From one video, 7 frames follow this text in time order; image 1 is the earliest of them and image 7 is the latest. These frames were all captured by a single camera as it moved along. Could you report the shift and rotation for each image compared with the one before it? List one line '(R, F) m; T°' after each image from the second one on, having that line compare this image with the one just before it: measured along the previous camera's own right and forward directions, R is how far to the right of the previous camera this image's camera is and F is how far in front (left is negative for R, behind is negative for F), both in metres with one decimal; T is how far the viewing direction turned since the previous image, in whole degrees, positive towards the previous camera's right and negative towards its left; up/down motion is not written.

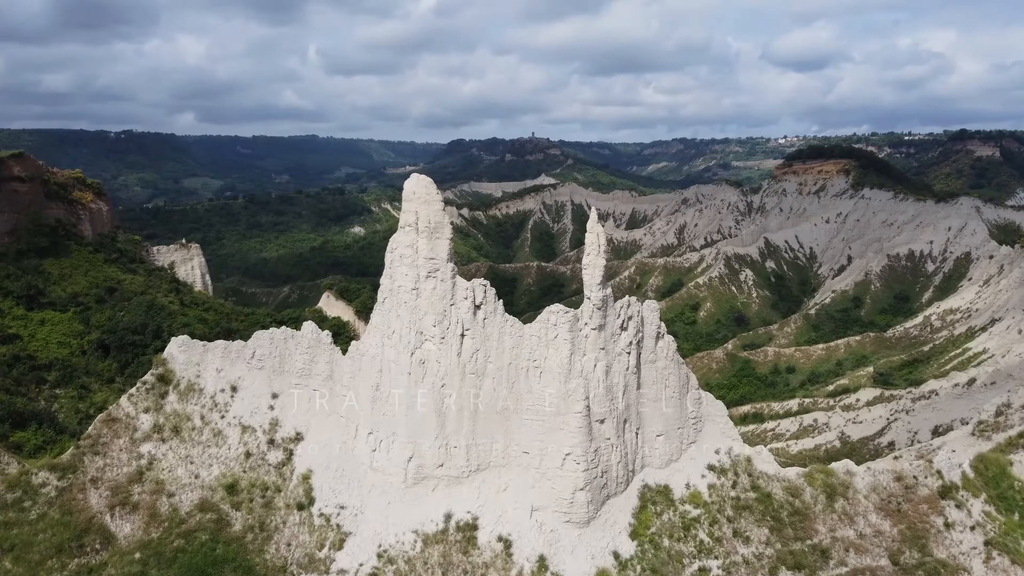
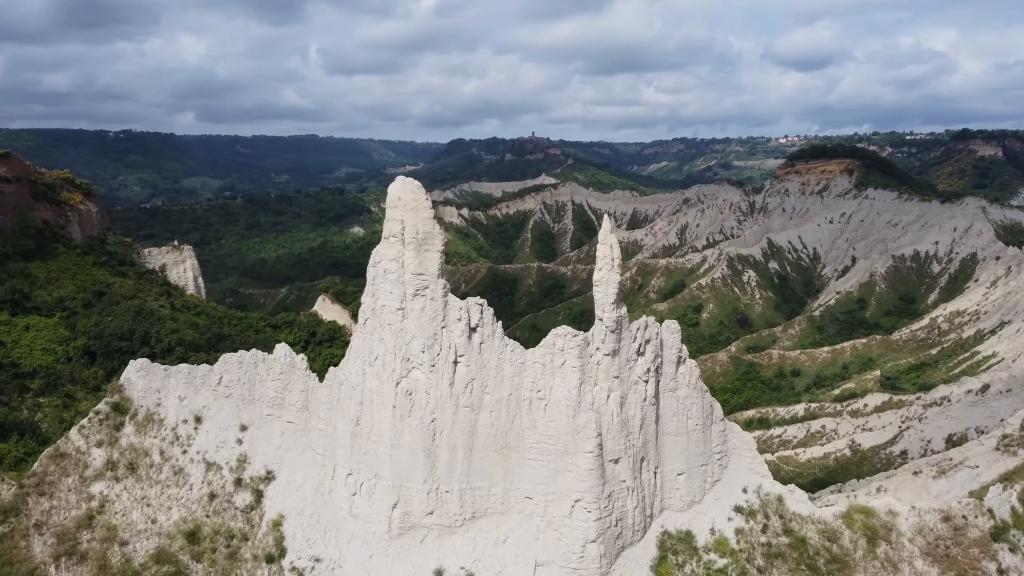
(0.0, +1.0) m; 0°
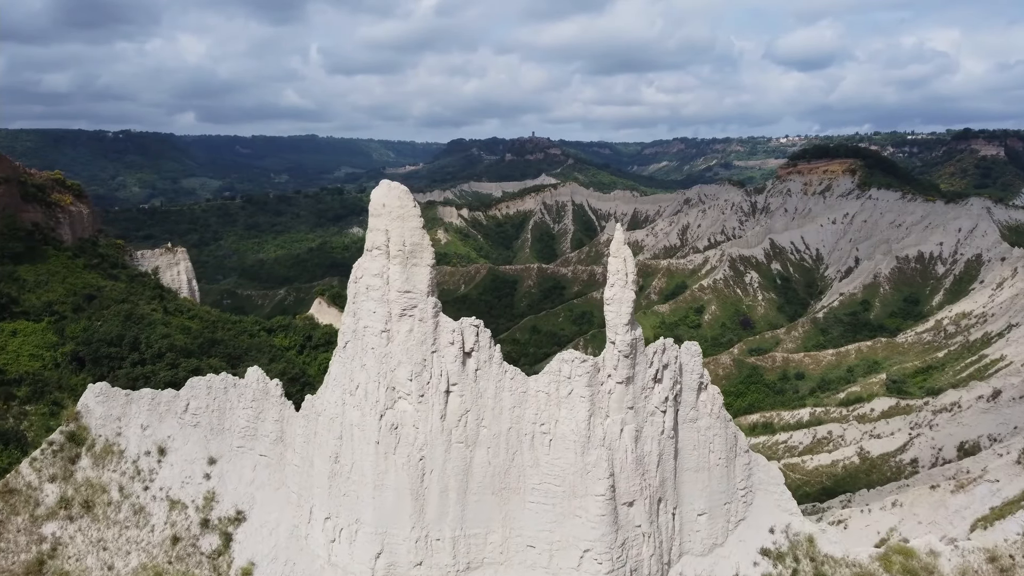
(0.0, +0.8) m; 0°
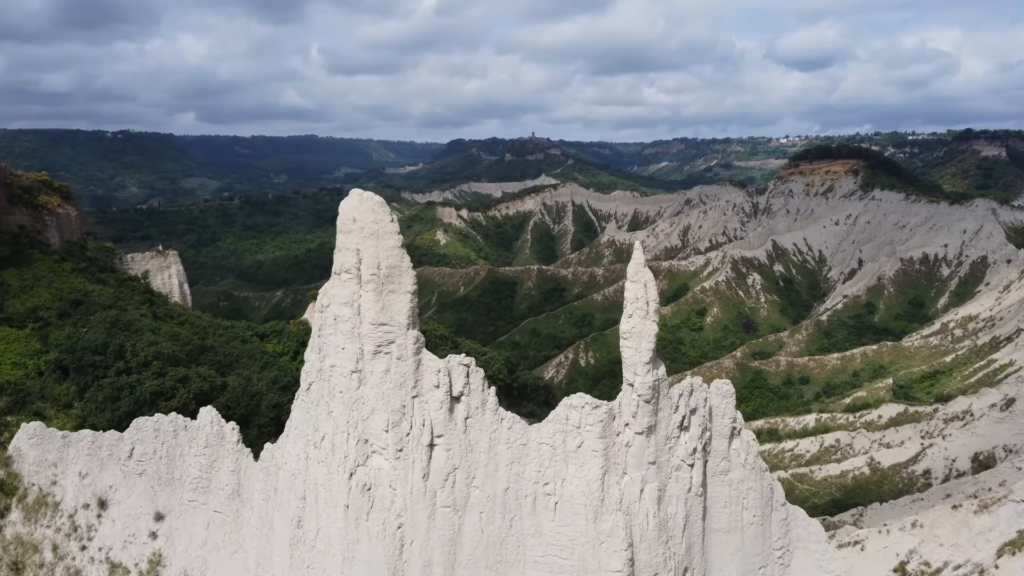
(0.0, +0.9) m; 0°
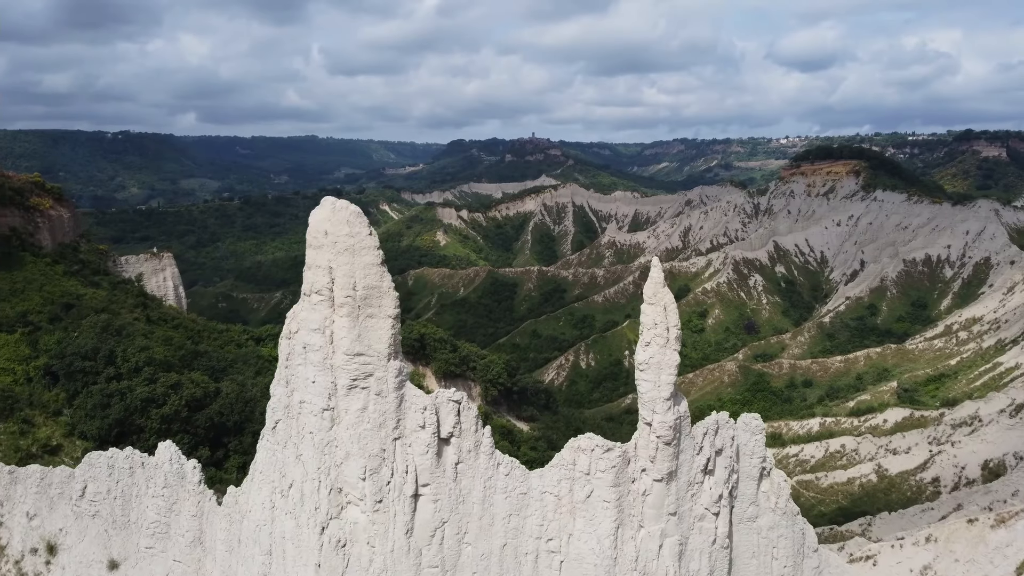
(0.0, +0.6) m; 0°
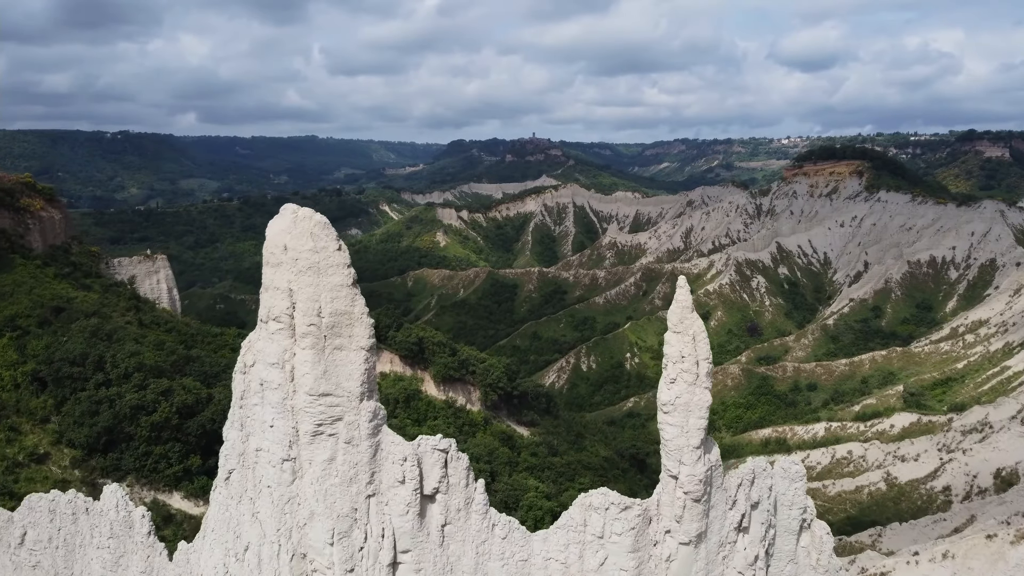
(0.0, +0.7) m; 0°
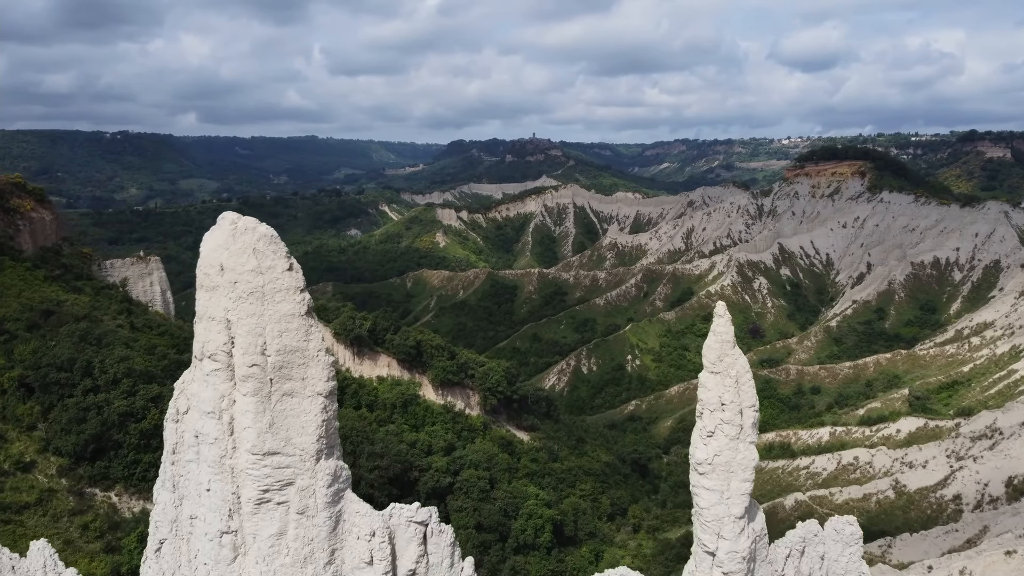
(0.0, +0.6) m; 0°
